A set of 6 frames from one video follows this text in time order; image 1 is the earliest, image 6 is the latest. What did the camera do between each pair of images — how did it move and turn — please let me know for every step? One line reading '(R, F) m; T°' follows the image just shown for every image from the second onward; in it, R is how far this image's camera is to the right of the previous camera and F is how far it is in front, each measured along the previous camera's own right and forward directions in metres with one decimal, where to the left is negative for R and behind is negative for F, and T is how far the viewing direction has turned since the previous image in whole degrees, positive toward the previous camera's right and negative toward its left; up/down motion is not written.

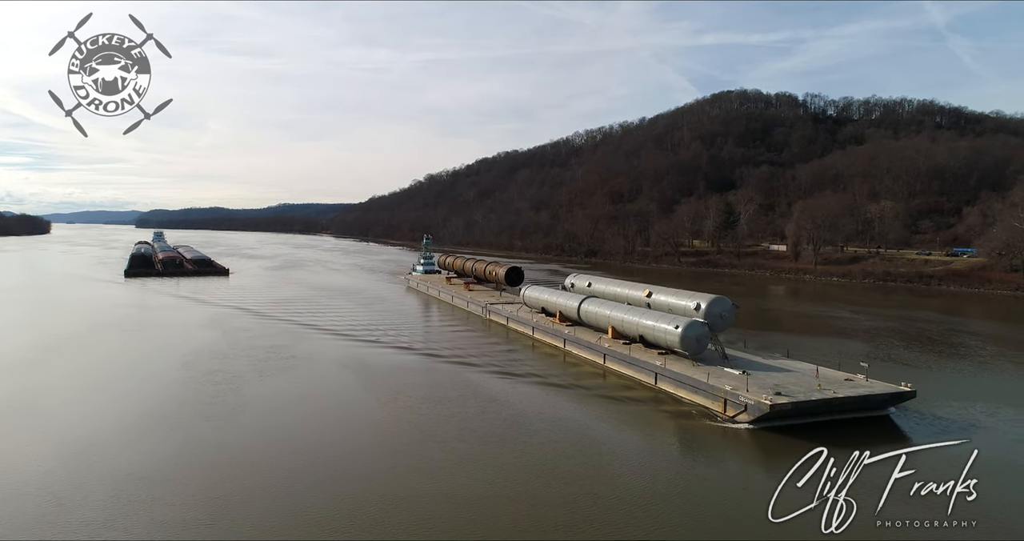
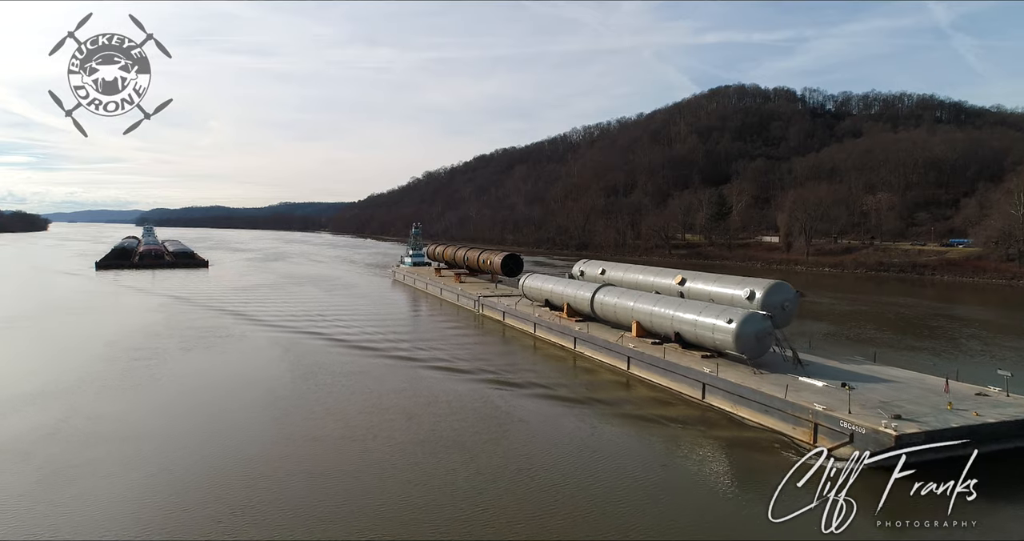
(+1.8, +1.4) m; 0°
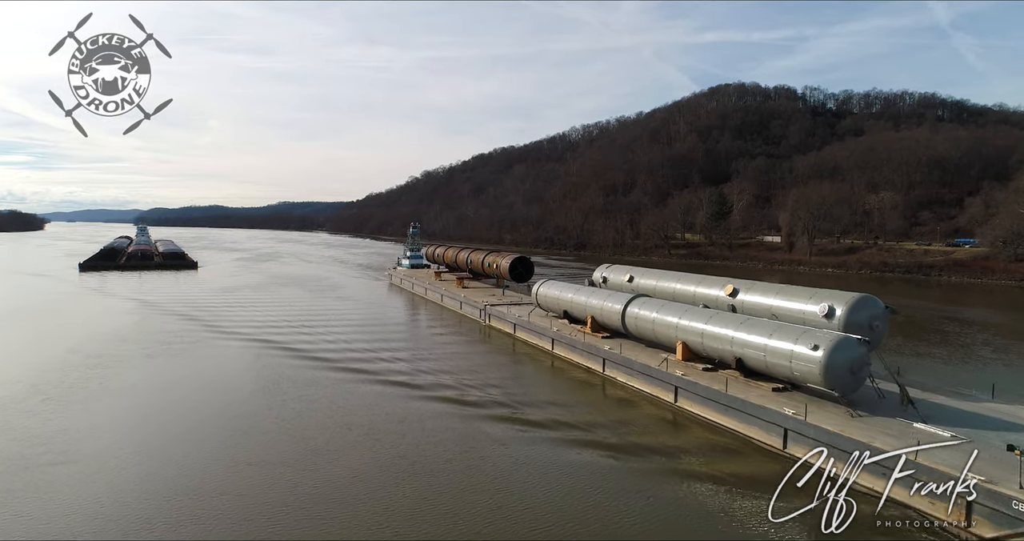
(+0.4, +1.4) m; 0°
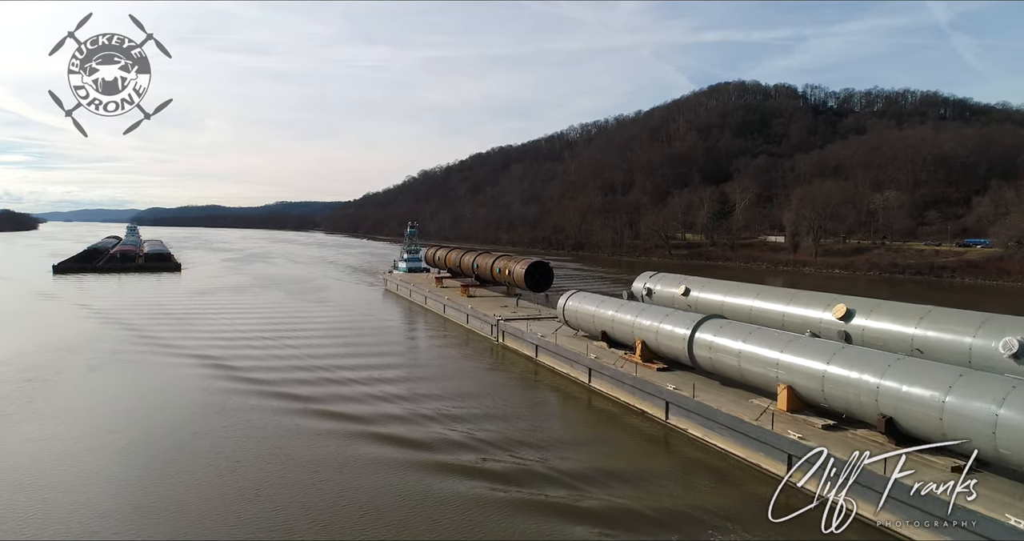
(+0.3, +2.1) m; 0°
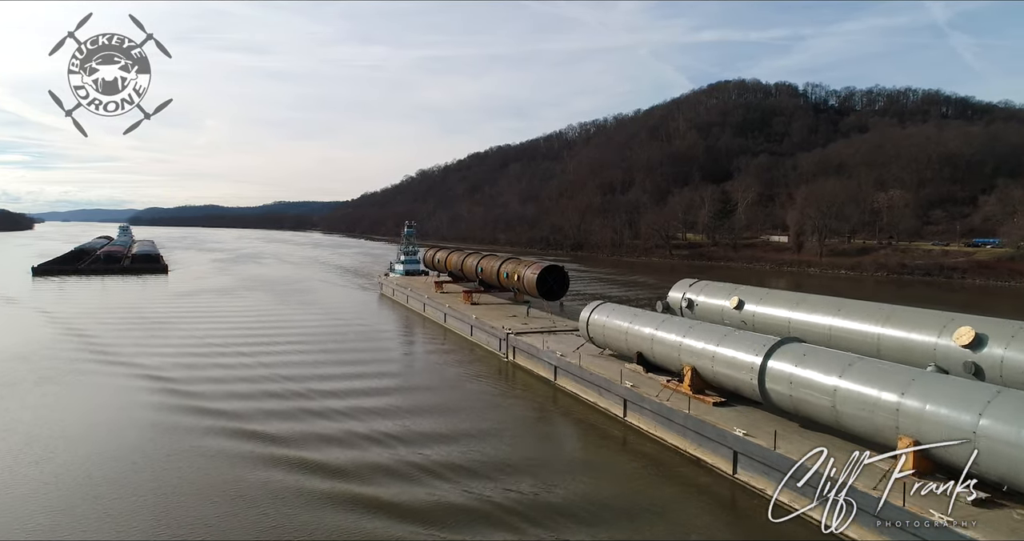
(+0.2, +1.6) m; 0°
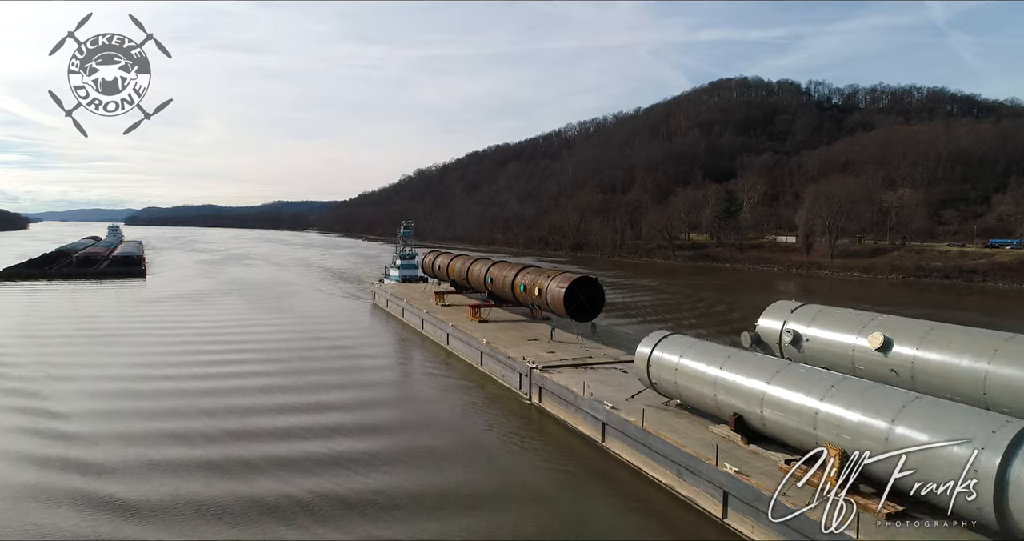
(+0.3, +2.5) m; 0°
